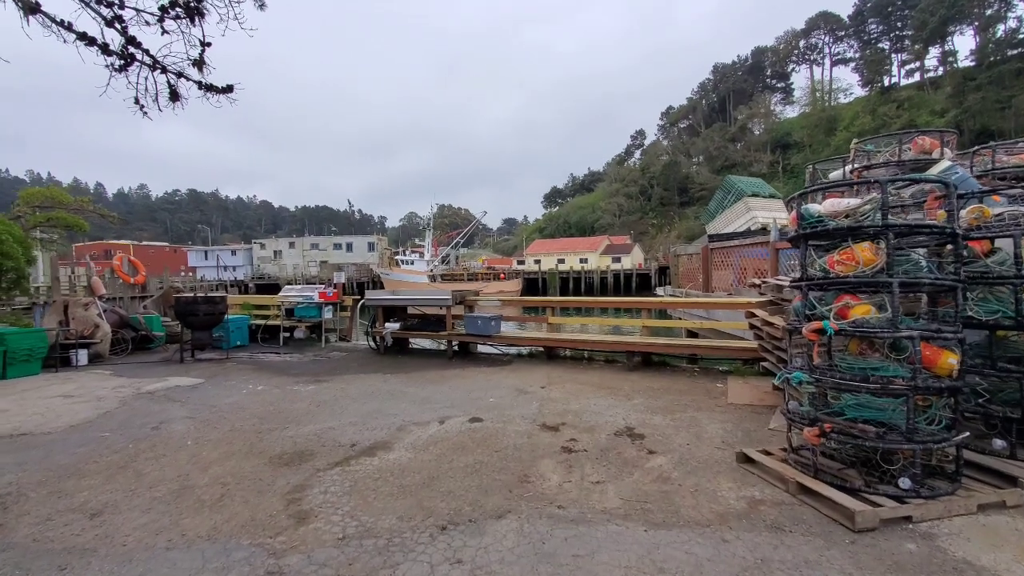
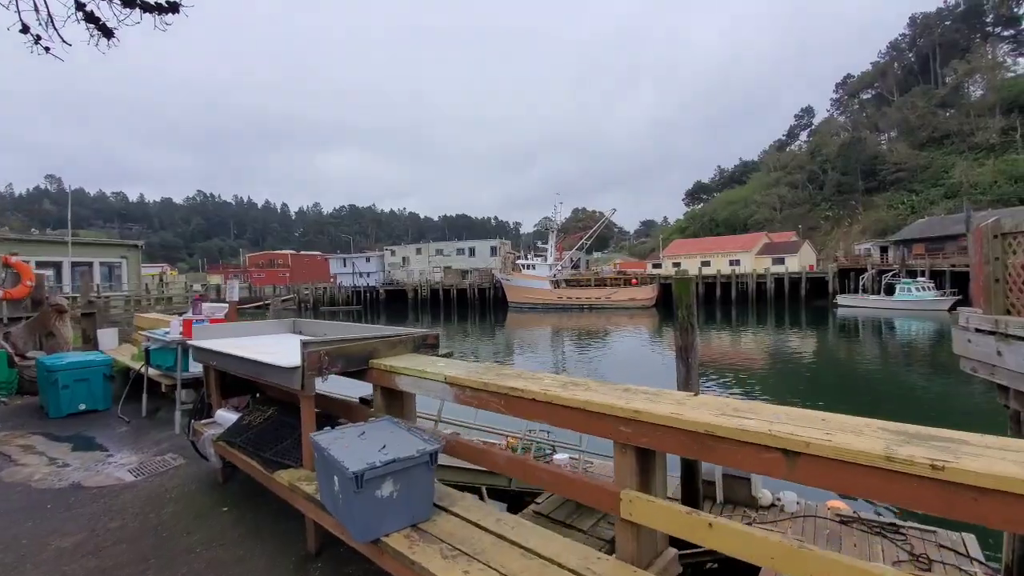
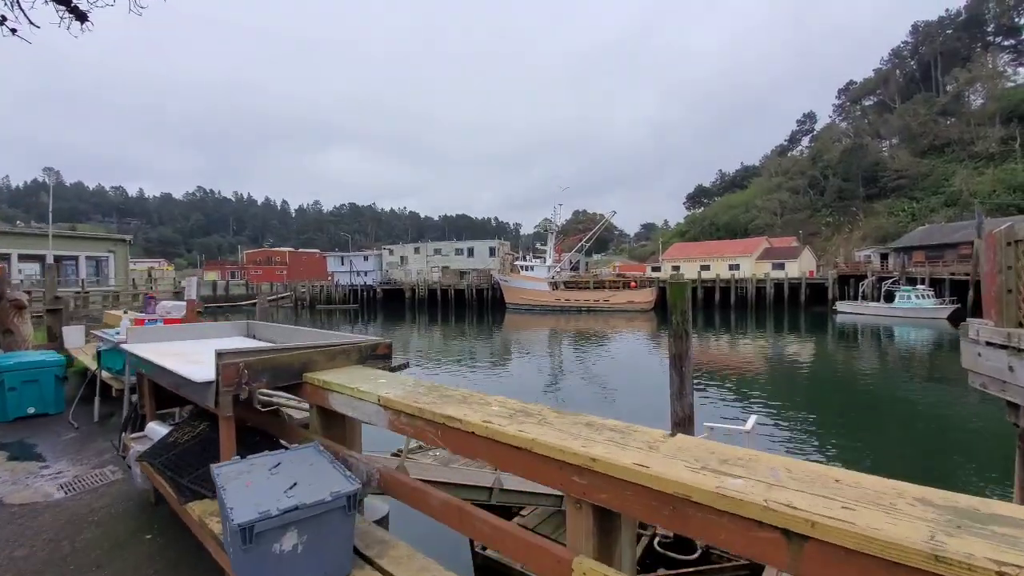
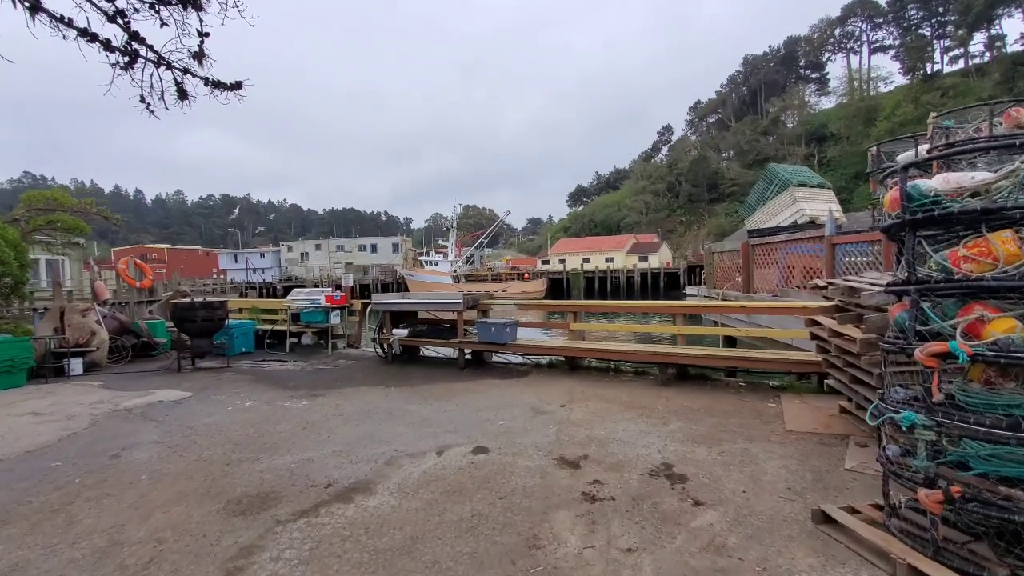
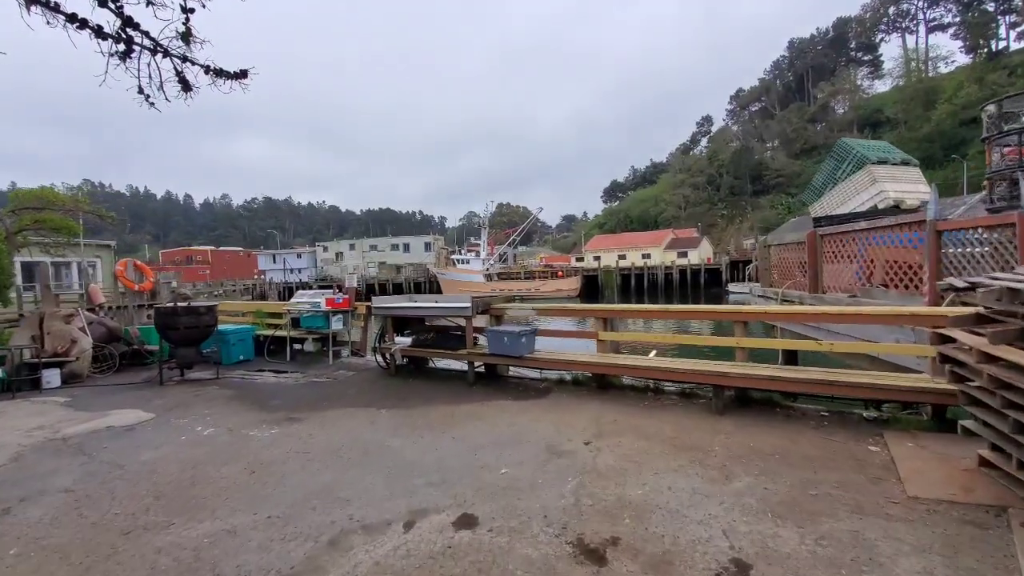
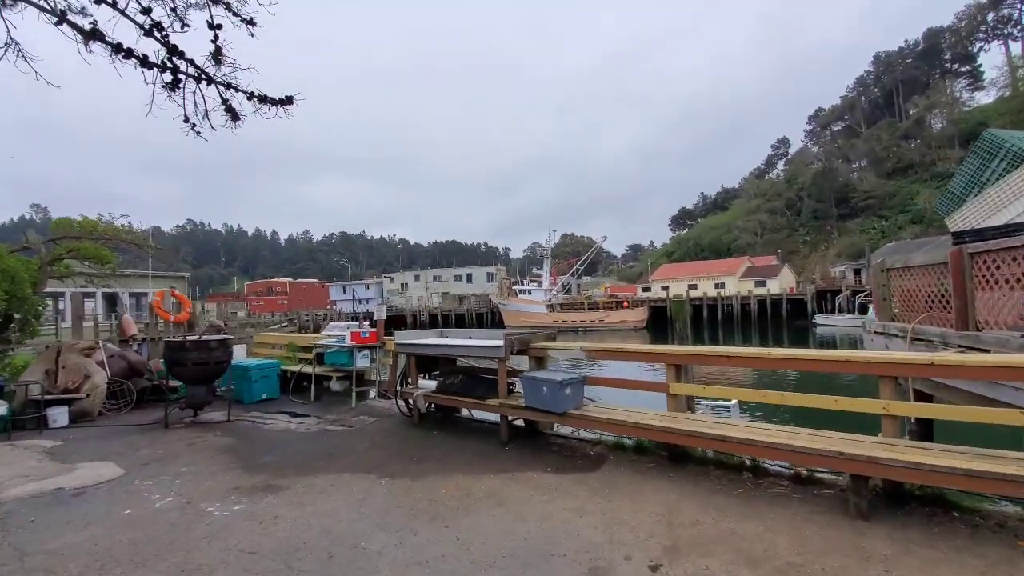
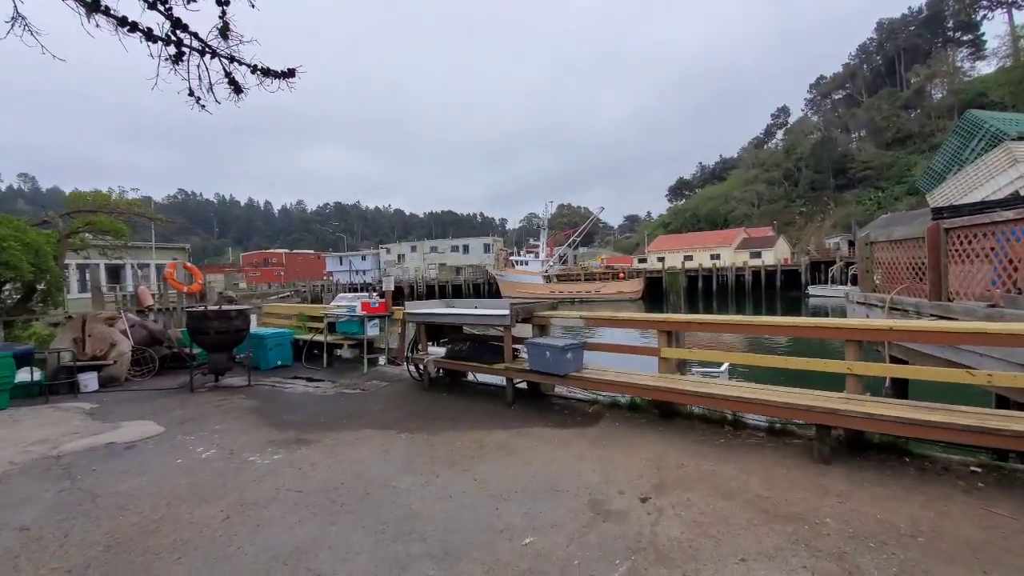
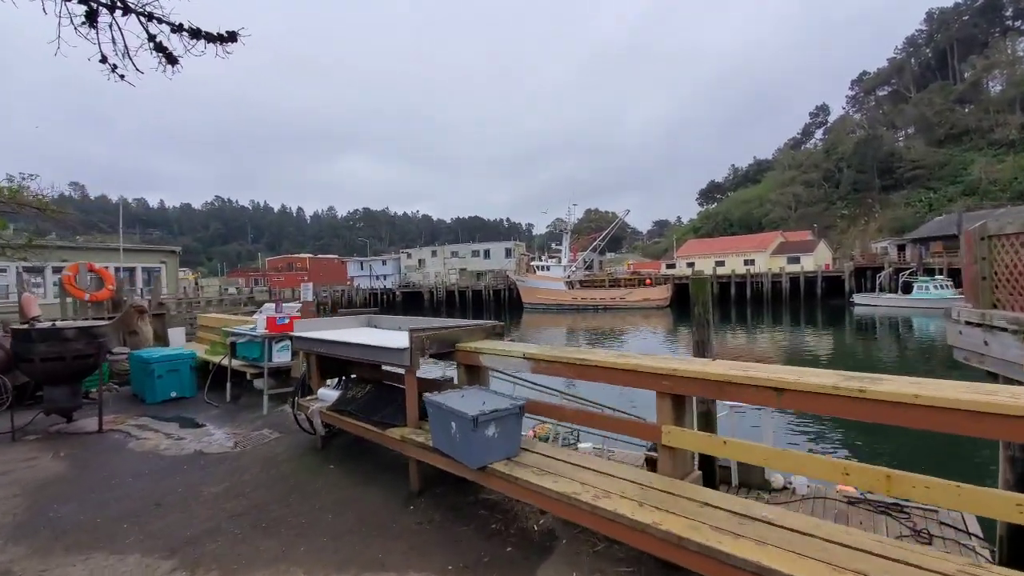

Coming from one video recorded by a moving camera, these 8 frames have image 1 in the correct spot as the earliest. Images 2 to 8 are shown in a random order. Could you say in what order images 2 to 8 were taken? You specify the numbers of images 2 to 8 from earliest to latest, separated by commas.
4, 5, 7, 6, 8, 2, 3
